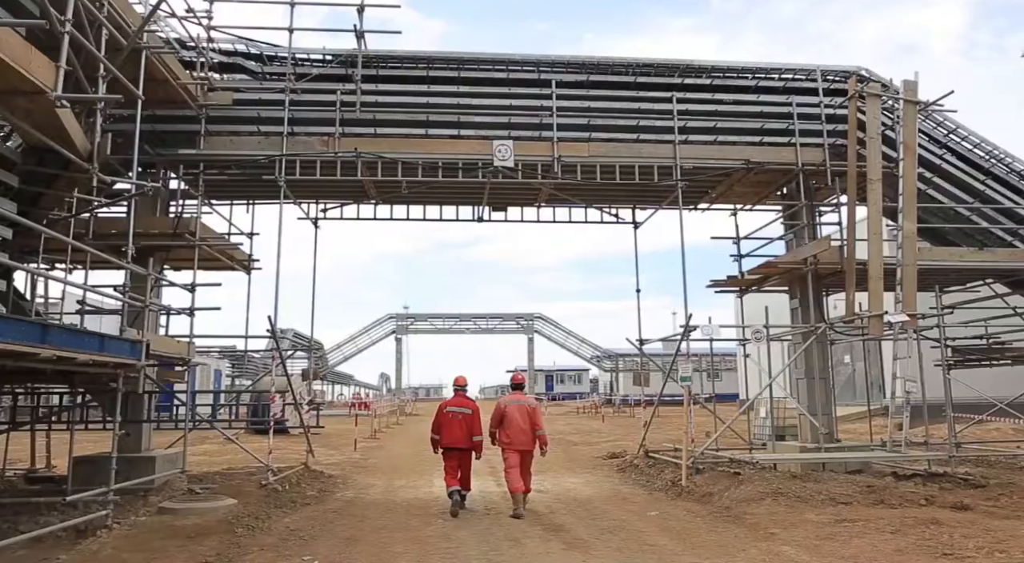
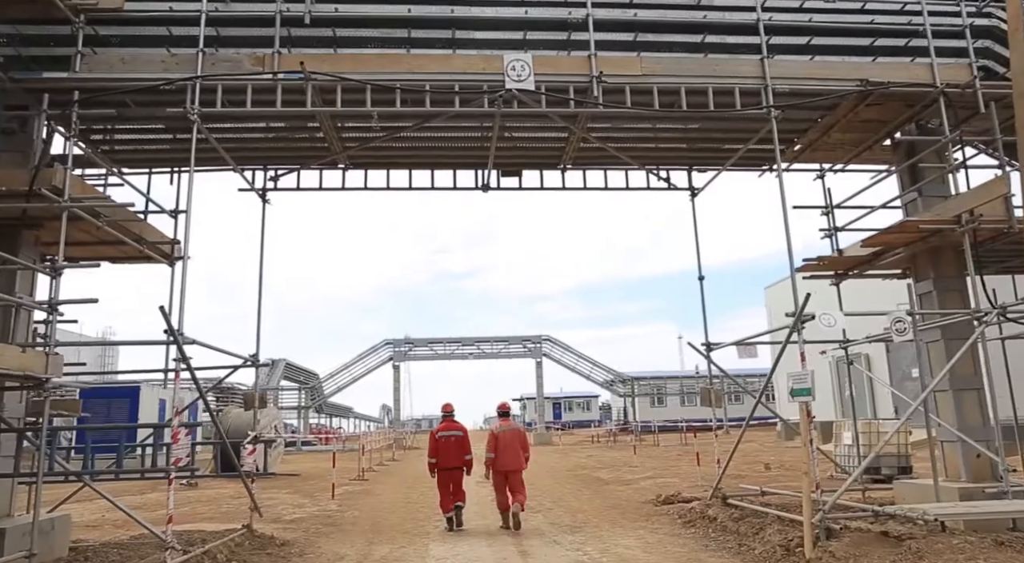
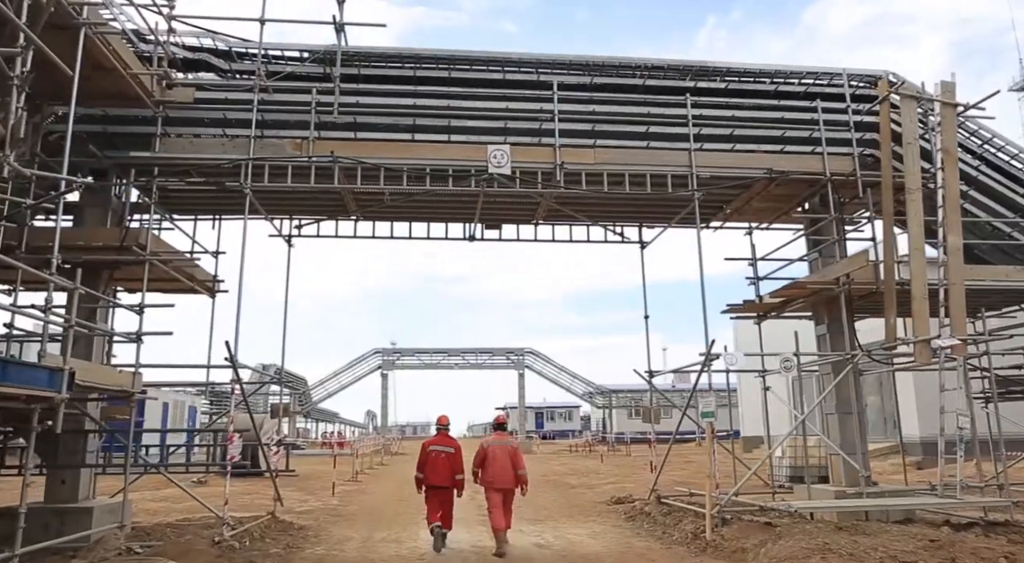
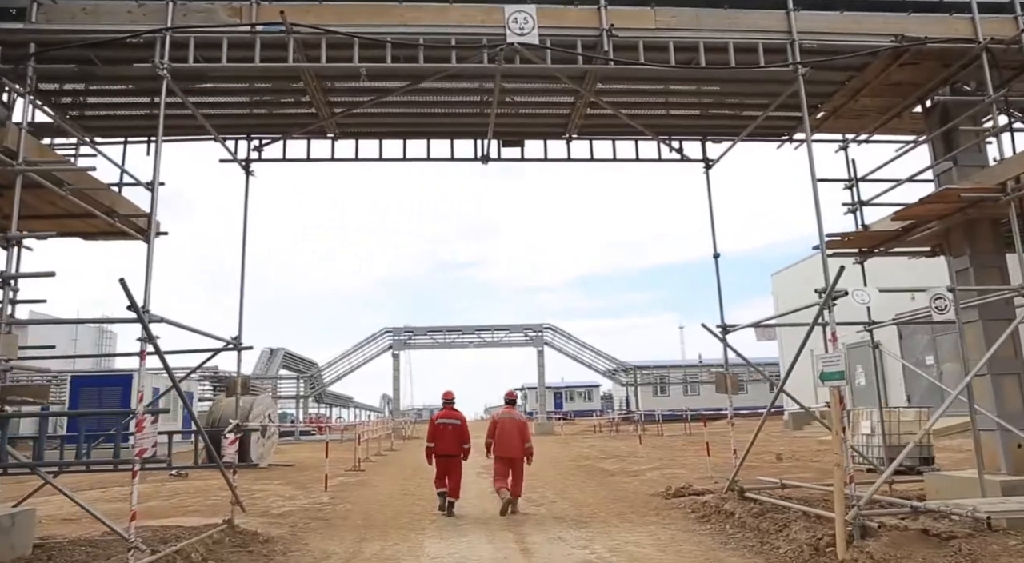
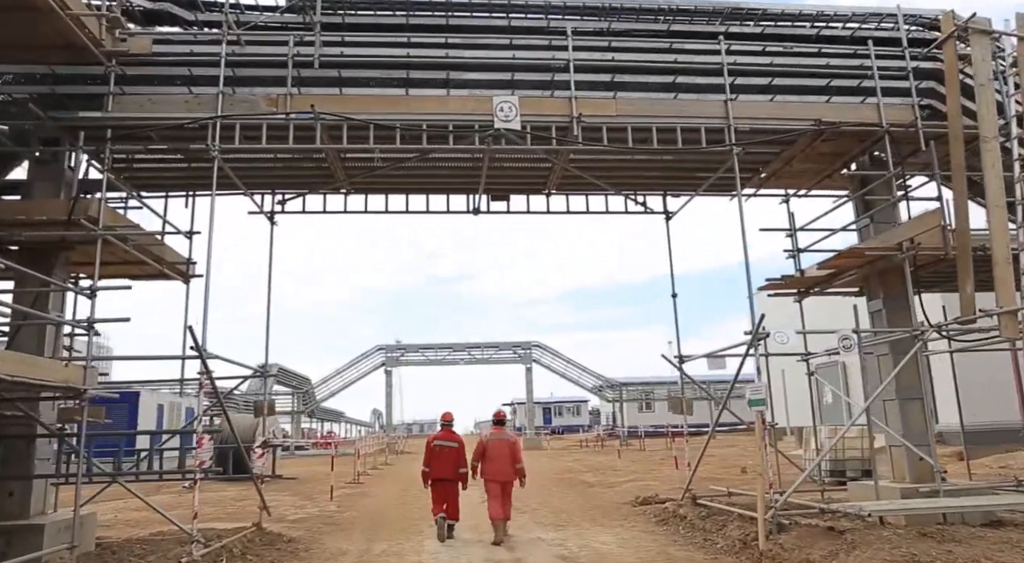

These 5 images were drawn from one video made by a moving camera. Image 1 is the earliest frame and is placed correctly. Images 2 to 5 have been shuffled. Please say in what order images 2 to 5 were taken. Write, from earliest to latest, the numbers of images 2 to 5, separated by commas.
3, 5, 2, 4
